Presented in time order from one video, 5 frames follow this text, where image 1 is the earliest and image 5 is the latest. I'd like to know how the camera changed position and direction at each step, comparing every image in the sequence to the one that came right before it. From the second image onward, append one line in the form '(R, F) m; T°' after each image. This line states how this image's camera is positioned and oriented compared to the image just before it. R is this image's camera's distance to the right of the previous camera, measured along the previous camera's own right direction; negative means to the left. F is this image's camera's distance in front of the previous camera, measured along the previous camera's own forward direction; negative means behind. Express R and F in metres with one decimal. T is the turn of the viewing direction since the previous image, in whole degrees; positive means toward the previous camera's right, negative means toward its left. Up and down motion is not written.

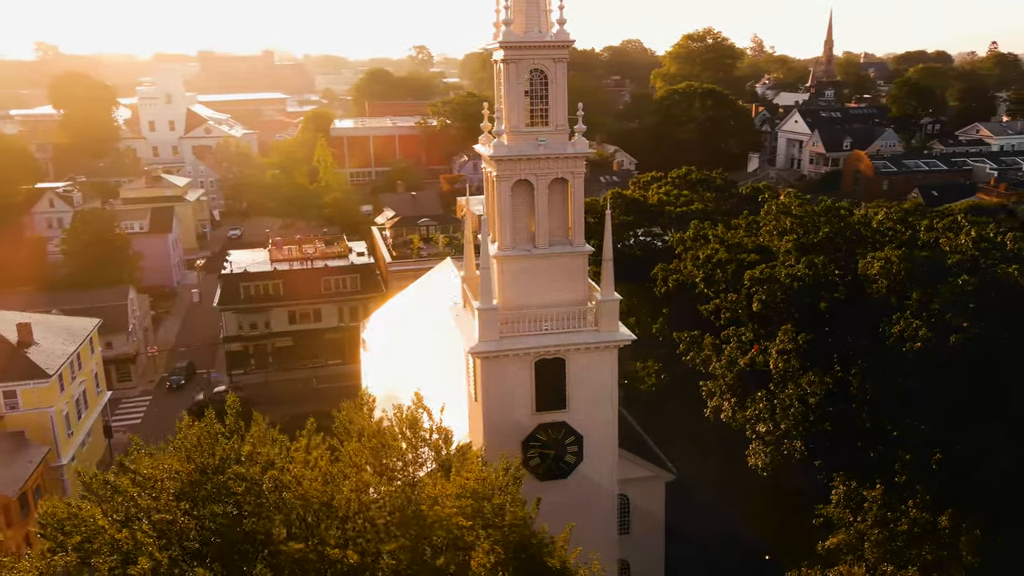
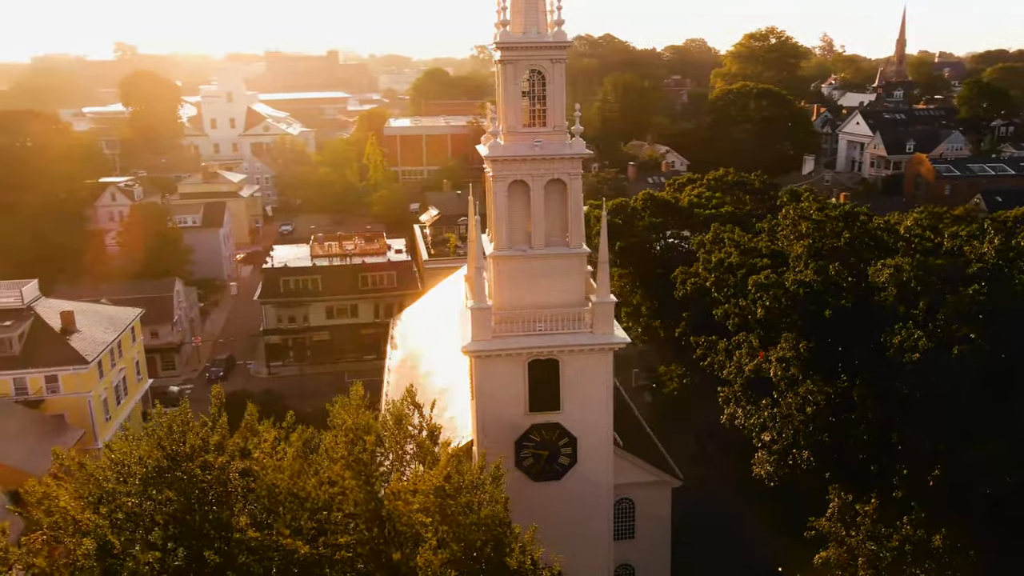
(+1.9, 0.0) m; -4°
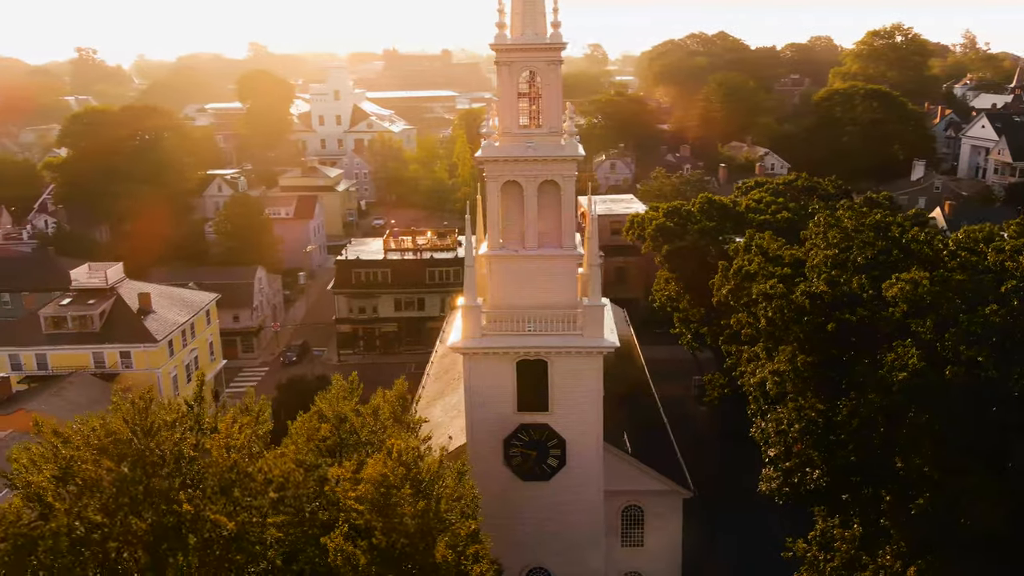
(+3.6, +0.1) m; -8°
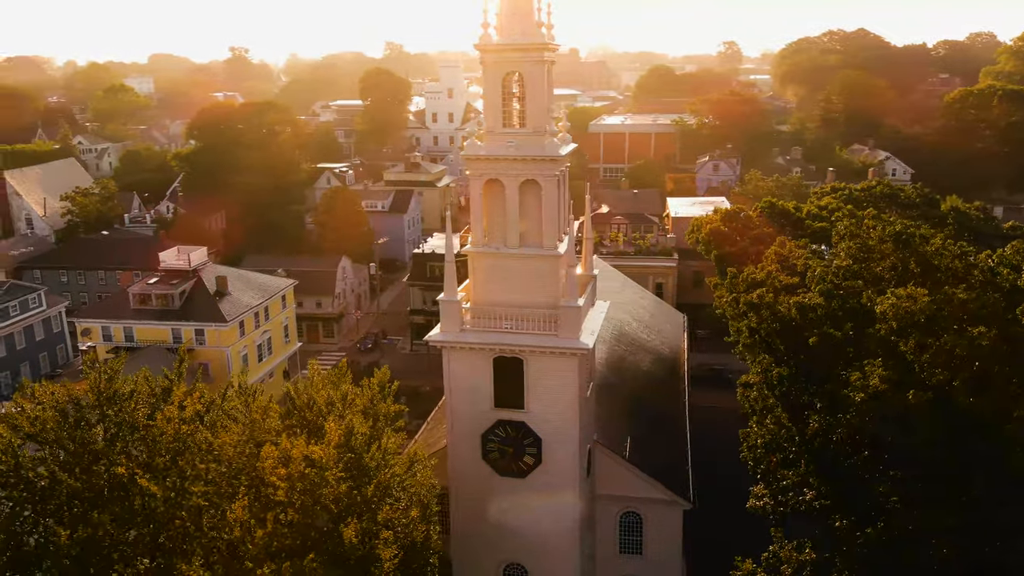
(+4.4, +0.1) m; -9°
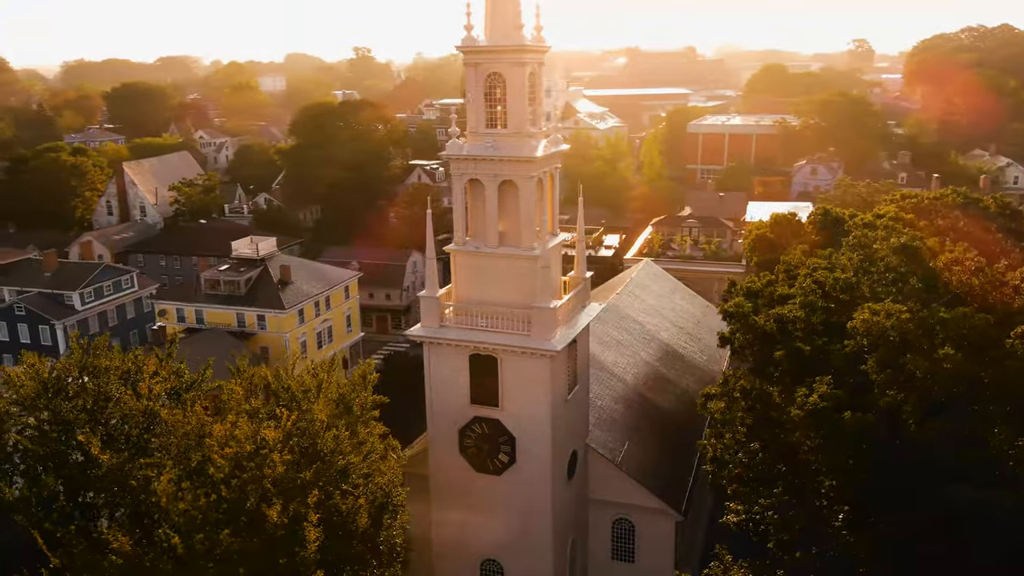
(+4.1, +0.1) m; -9°
